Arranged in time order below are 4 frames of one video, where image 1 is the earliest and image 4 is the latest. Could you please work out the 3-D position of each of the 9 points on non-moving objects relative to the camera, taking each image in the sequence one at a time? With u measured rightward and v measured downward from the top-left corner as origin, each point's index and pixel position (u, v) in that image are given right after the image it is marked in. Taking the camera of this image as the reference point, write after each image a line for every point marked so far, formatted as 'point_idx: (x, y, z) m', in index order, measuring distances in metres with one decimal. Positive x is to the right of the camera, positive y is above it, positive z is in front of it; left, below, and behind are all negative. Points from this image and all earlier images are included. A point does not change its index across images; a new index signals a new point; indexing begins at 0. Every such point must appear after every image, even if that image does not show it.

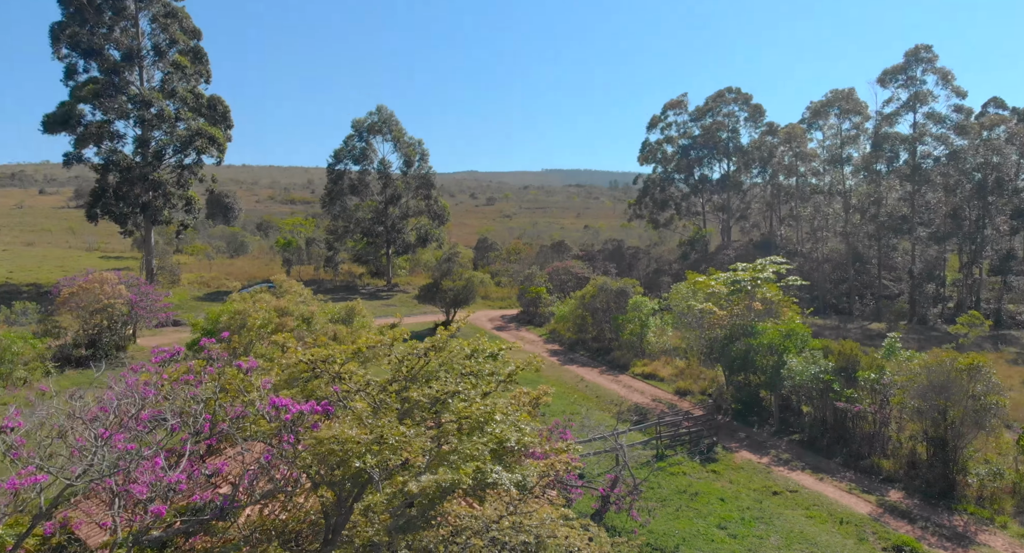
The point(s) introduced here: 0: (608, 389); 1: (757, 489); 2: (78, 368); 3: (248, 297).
0: (+2.5, -2.9, +18.9) m
1: (+4.2, -3.7, +12.7) m
2: (-11.5, -2.4, +19.5) m
3: (-4.5, -0.4, +12.6) m
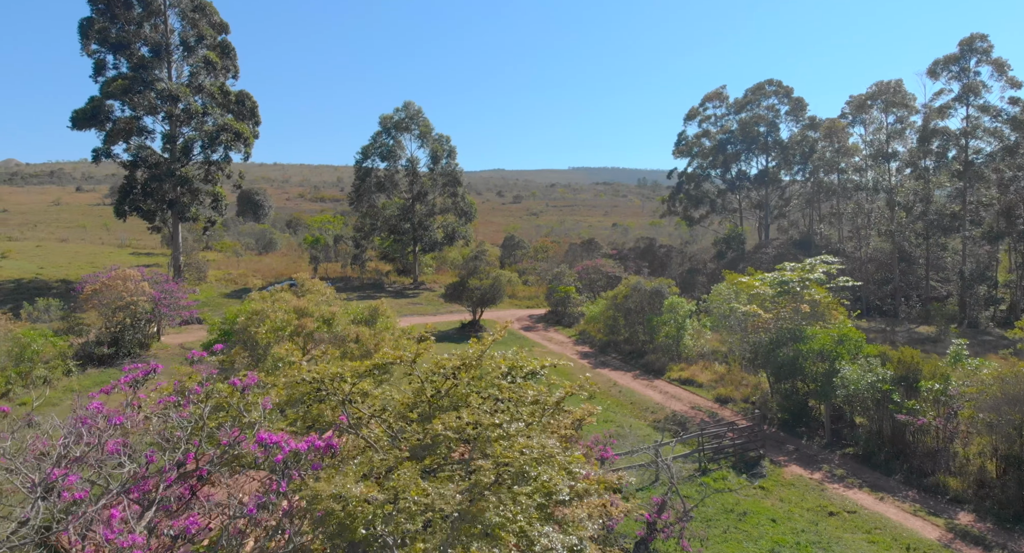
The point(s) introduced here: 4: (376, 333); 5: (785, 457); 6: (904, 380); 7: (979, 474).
0: (+3.2, -2.9, +18.0) m
1: (+4.8, -3.7, +11.7) m
2: (-10.7, -2.3, +19.1) m
3: (-4.0, -0.3, +11.9) m
4: (-2.1, -0.9, +11.5) m
5: (+5.2, -3.4, +13.9) m
6: (+7.3, -1.9, +13.6) m
7: (+7.8, -3.3, +12.3) m
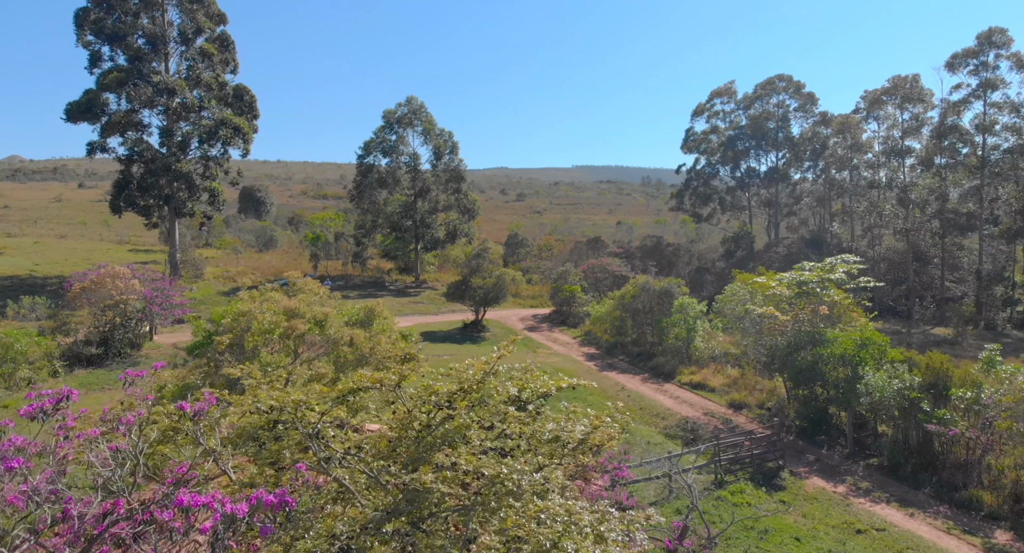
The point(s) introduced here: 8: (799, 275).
0: (+3.3, -2.9, +17.2) m
1: (+4.8, -3.7, +10.9) m
2: (-10.6, -2.3, +18.4) m
3: (-3.9, -0.3, +11.2) m
4: (-2.0, -0.9, +10.8) m
5: (+5.2, -3.4, +13.1) m
6: (+7.3, -1.9, +12.8) m
7: (+7.9, -3.3, +11.5) m
8: (+6.4, 0.0, +16.3) m
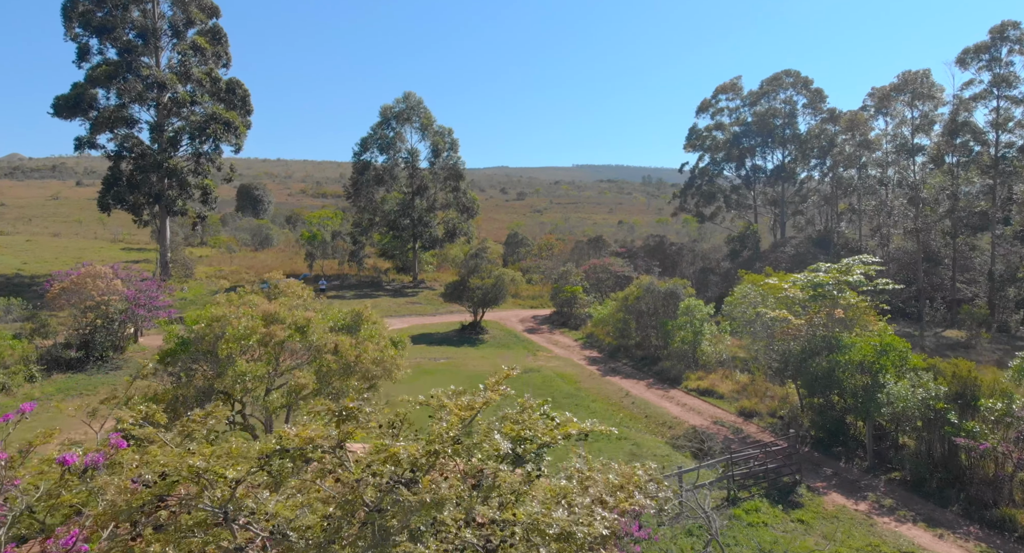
0: (+3.3, -2.9, +16.4) m
1: (+4.8, -3.7, +10.1) m
2: (-10.6, -2.3, +17.6) m
3: (-3.9, -0.3, +10.4) m
4: (-2.0, -0.9, +10.0) m
5: (+5.2, -3.4, +12.3) m
6: (+7.3, -2.0, +12.0) m
7: (+7.9, -3.4, +10.7) m
8: (+6.4, 0.0, +15.5) m
